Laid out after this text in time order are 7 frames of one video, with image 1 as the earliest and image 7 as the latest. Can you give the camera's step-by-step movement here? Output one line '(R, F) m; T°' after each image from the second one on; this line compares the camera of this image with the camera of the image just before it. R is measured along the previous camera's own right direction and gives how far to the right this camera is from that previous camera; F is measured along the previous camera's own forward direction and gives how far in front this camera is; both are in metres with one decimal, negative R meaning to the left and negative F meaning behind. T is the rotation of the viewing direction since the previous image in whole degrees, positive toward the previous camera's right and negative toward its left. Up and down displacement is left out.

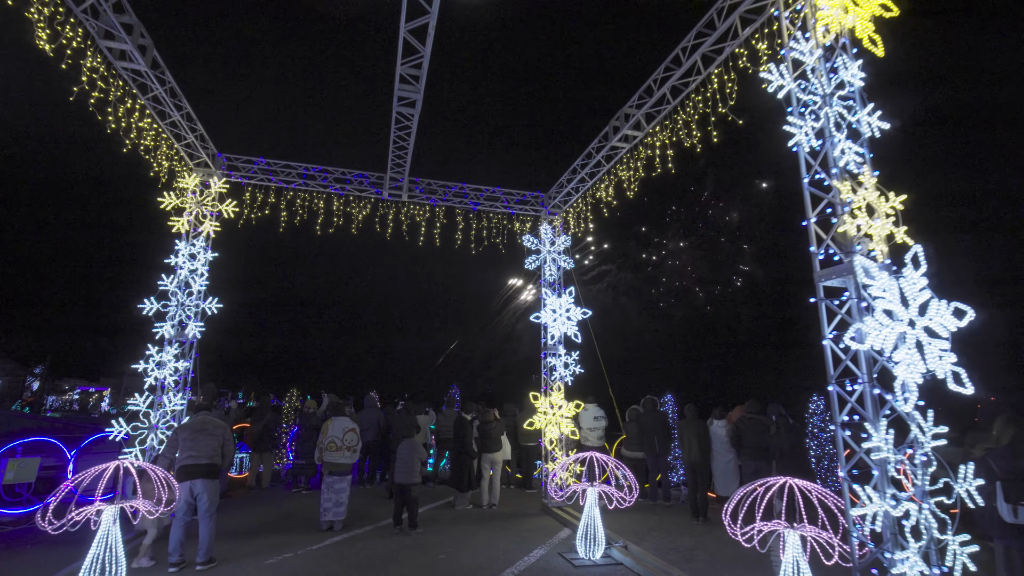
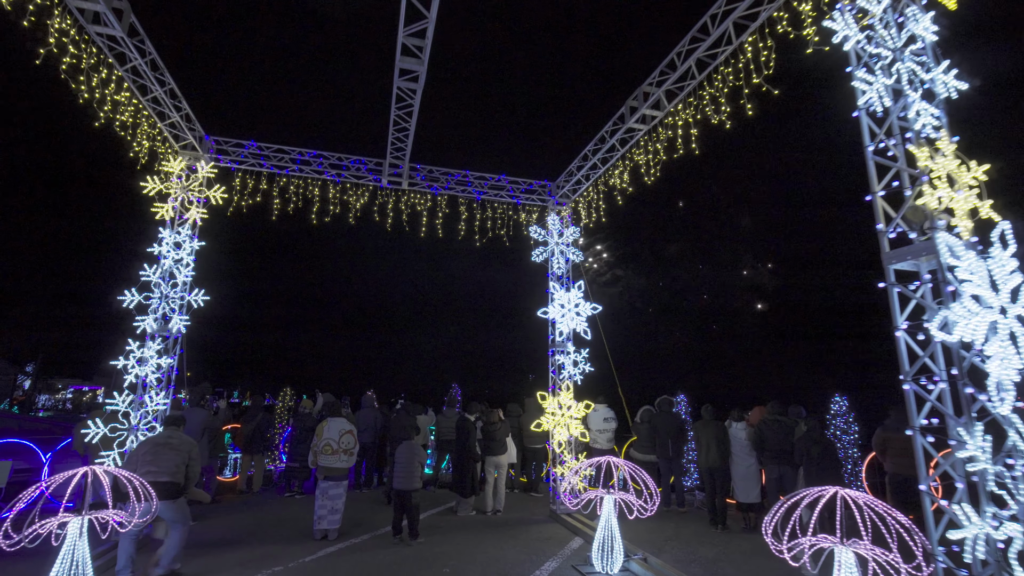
(-0.2, +0.5) m; 0°
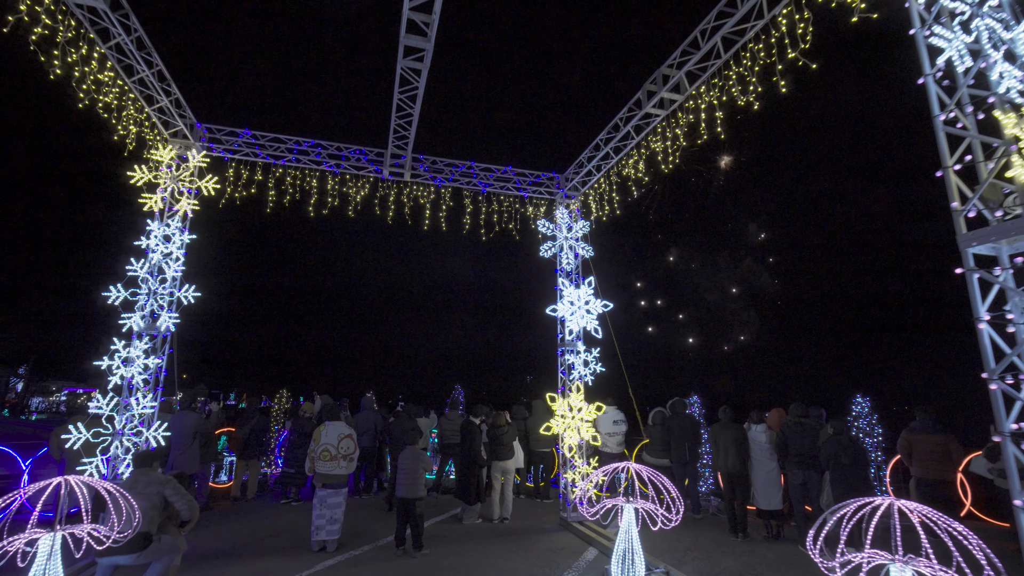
(-0.2, +0.4) m; 0°
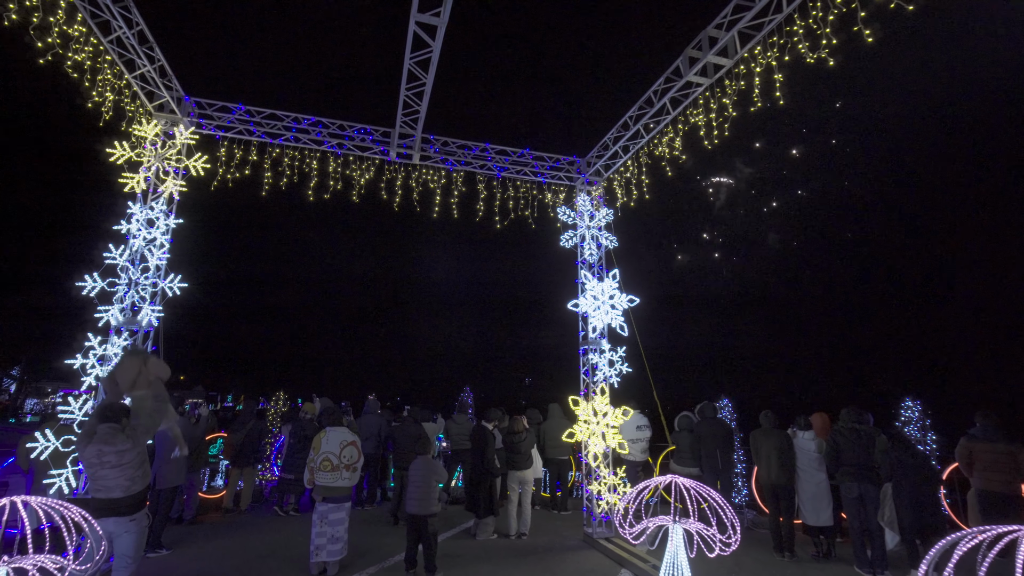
(-0.3, +0.7) m; 0°
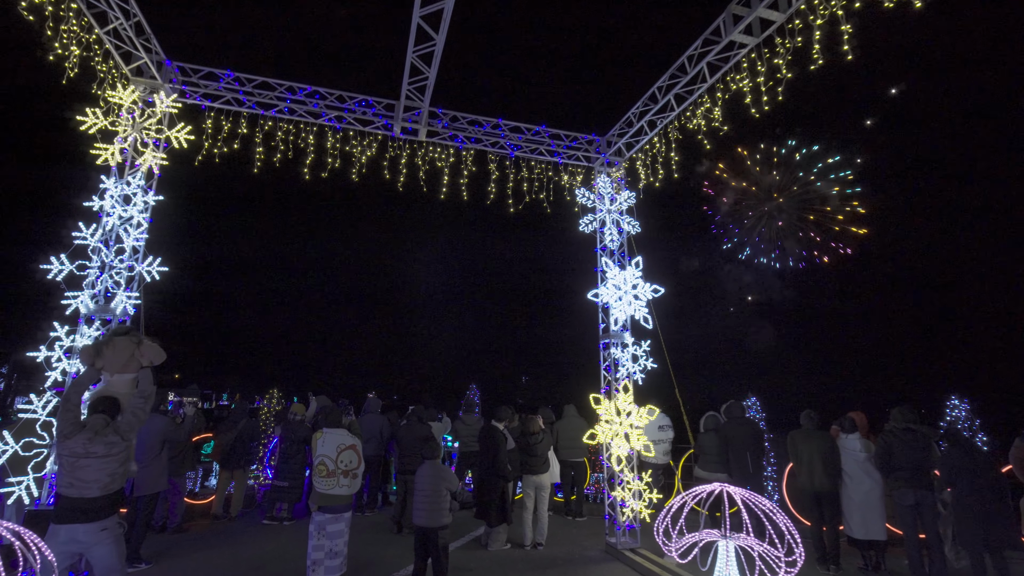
(-0.2, +0.6) m; 0°
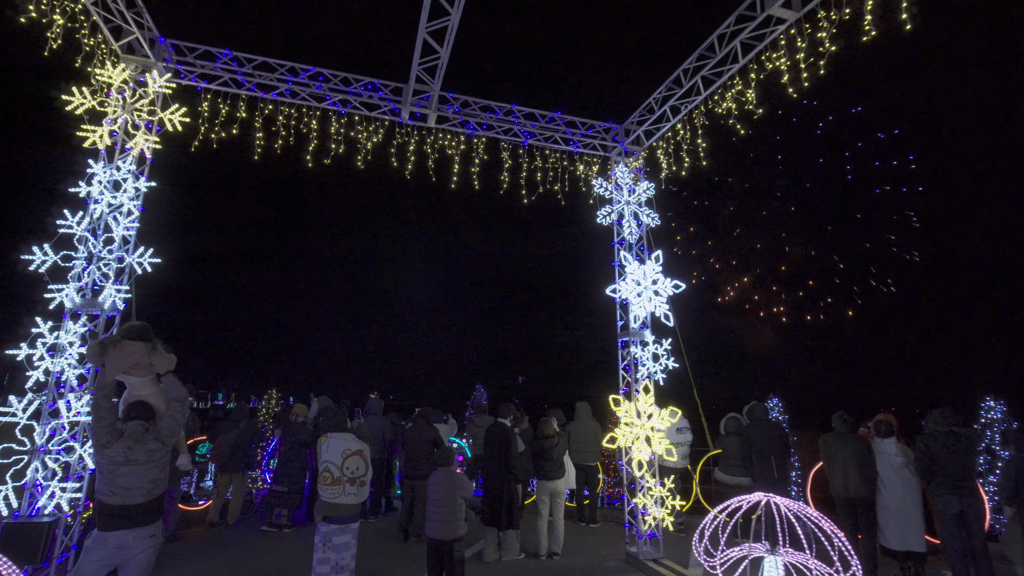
(-0.2, +0.4) m; 0°
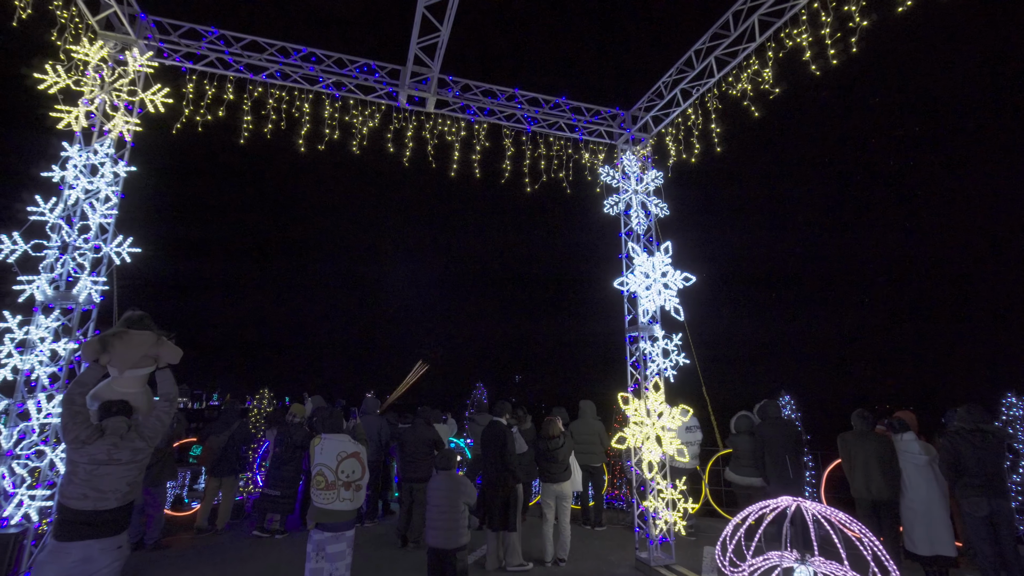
(-0.1, +0.3) m; 0°
